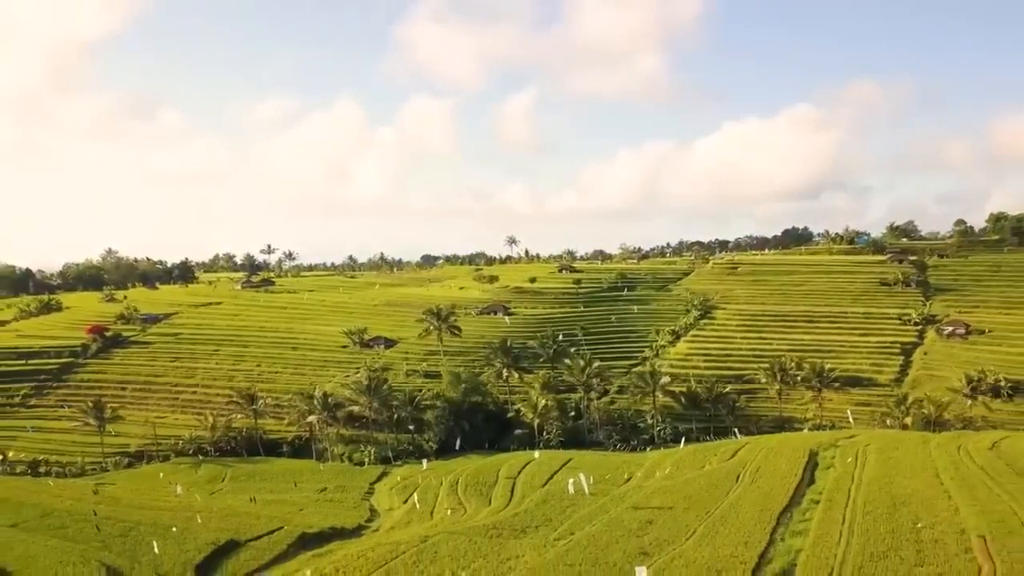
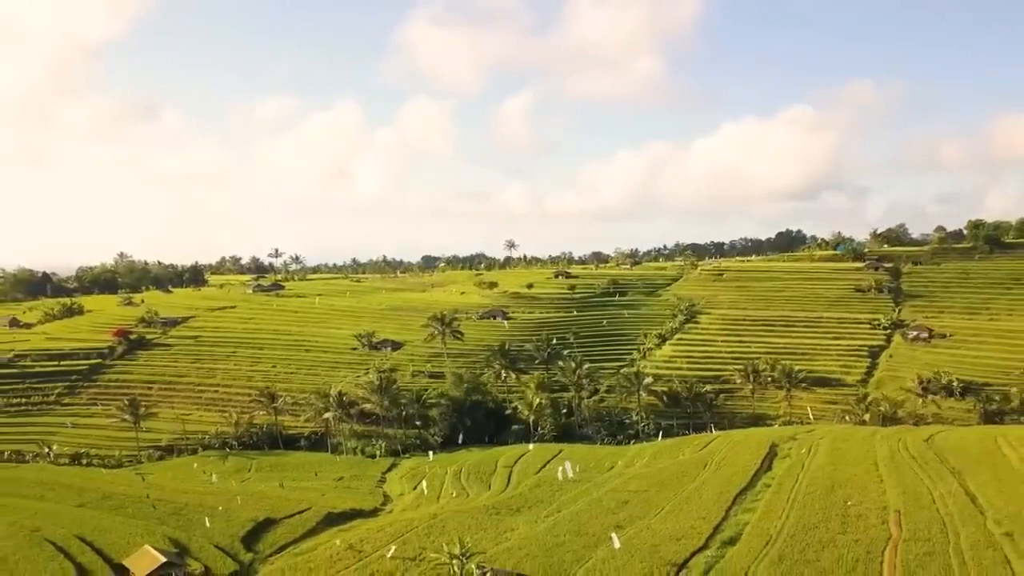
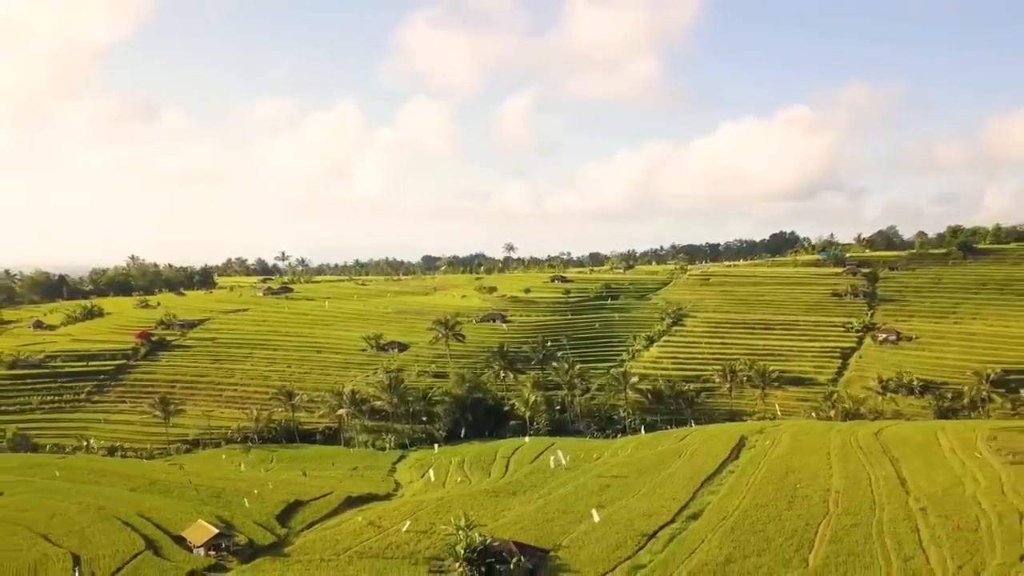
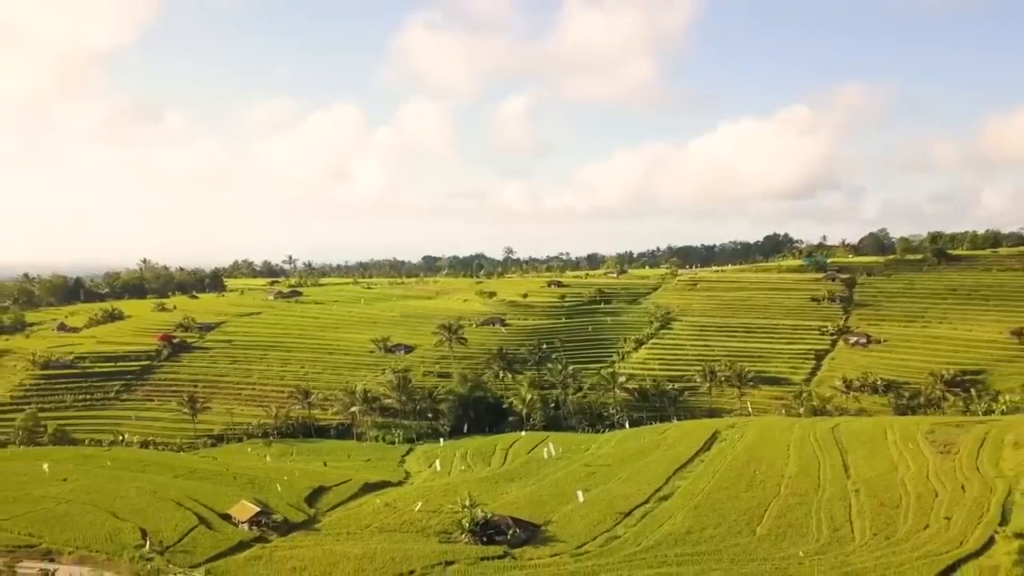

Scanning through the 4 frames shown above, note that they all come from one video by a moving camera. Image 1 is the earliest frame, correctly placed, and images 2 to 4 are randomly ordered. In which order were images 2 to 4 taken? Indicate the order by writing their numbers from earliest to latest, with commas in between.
2, 3, 4
